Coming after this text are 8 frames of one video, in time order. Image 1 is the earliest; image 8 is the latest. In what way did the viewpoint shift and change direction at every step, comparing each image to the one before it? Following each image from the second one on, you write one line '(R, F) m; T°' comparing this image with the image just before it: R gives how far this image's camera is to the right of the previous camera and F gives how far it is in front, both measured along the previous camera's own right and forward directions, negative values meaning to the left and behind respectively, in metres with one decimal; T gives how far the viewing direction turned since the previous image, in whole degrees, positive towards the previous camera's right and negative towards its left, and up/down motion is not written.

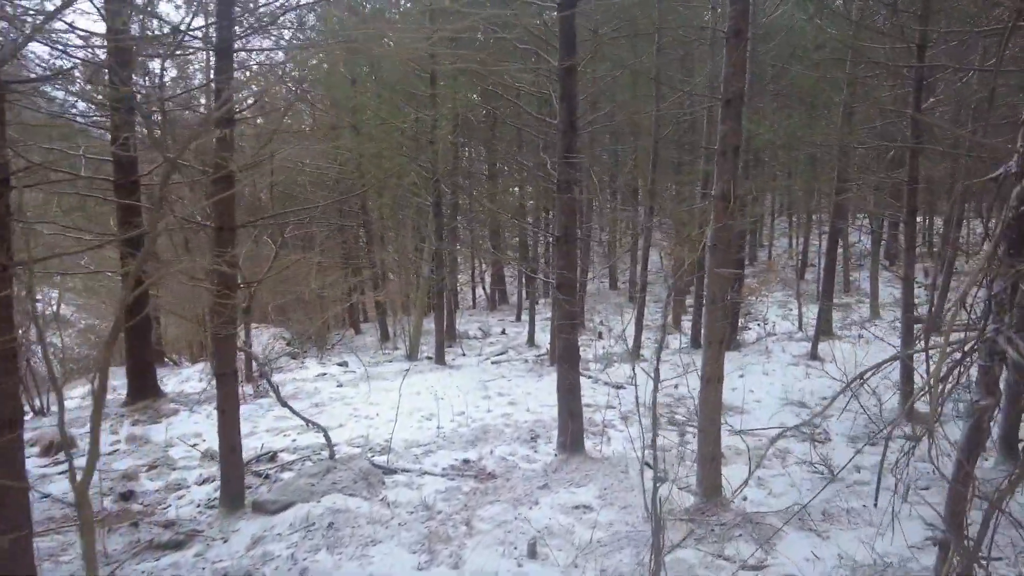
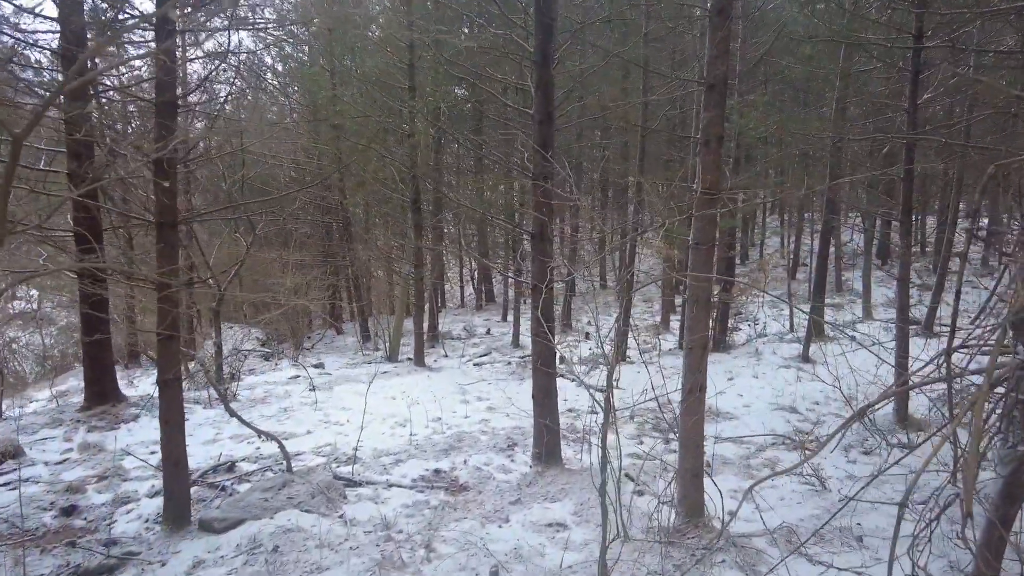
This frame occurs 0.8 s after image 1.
(+0.2, +0.3) m; +1°
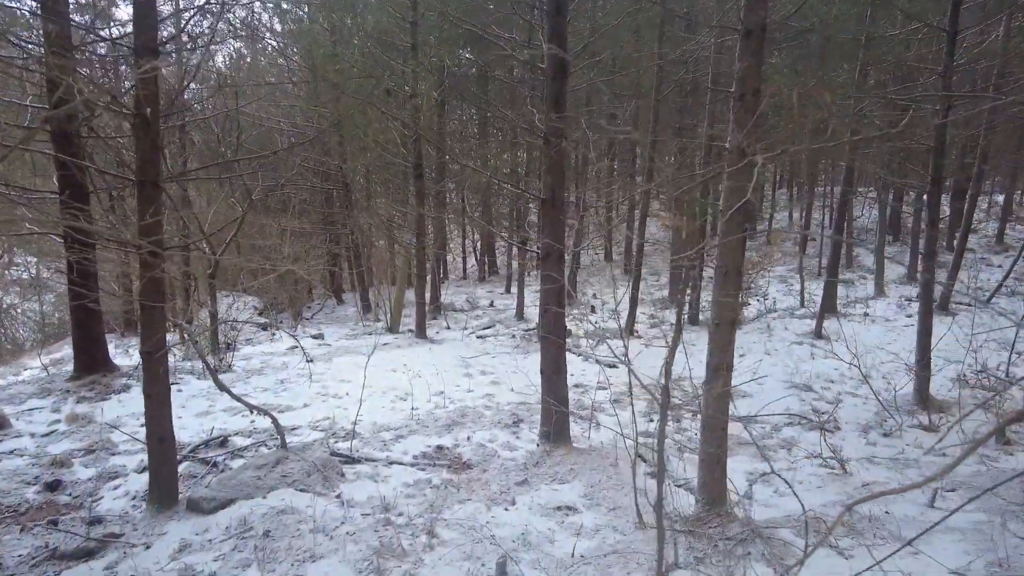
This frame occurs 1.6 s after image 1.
(0.0, +0.3) m; 0°
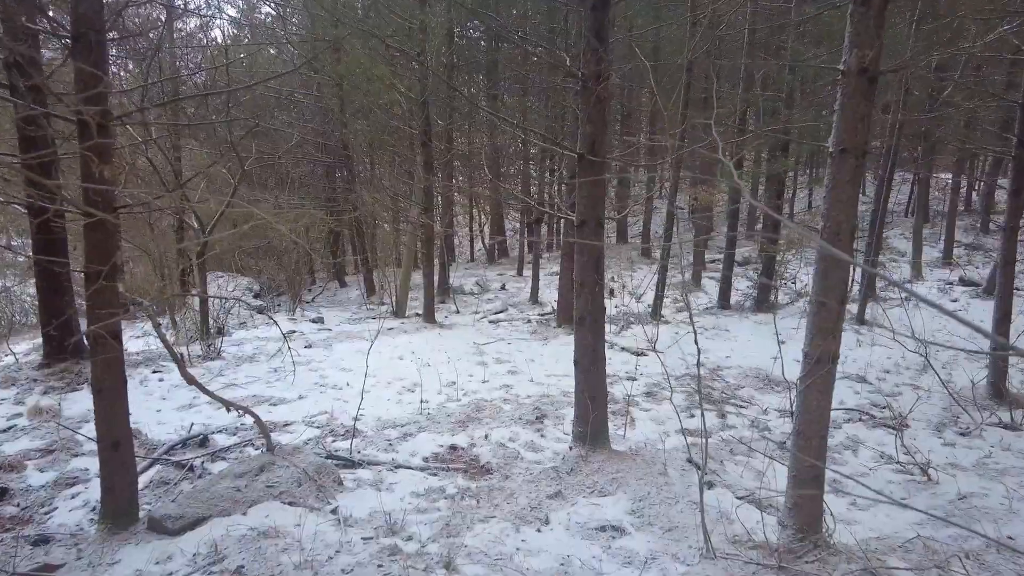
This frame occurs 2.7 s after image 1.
(-0.2, +0.8) m; 0°
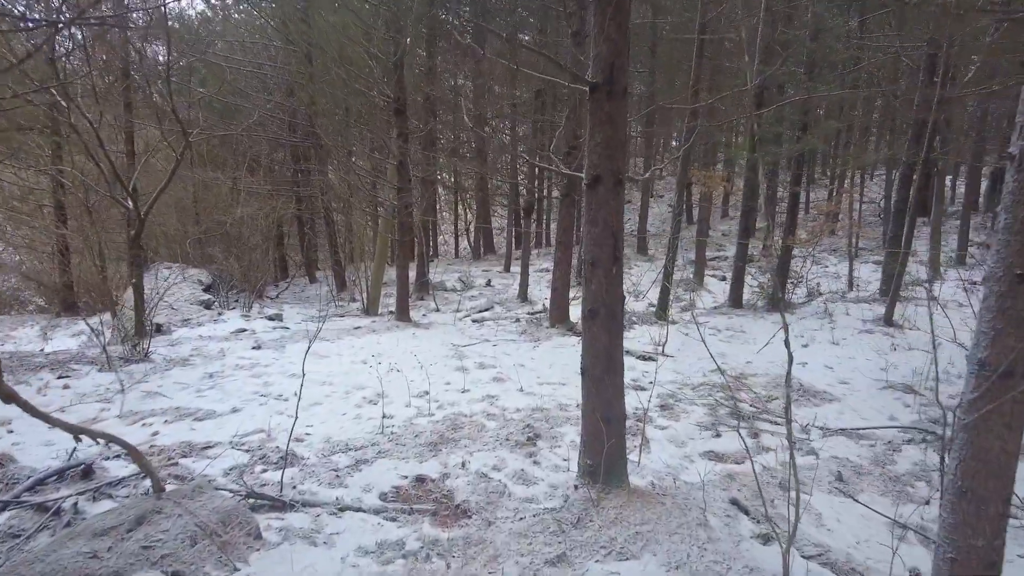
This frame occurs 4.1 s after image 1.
(0.0, +1.1) m; +1°
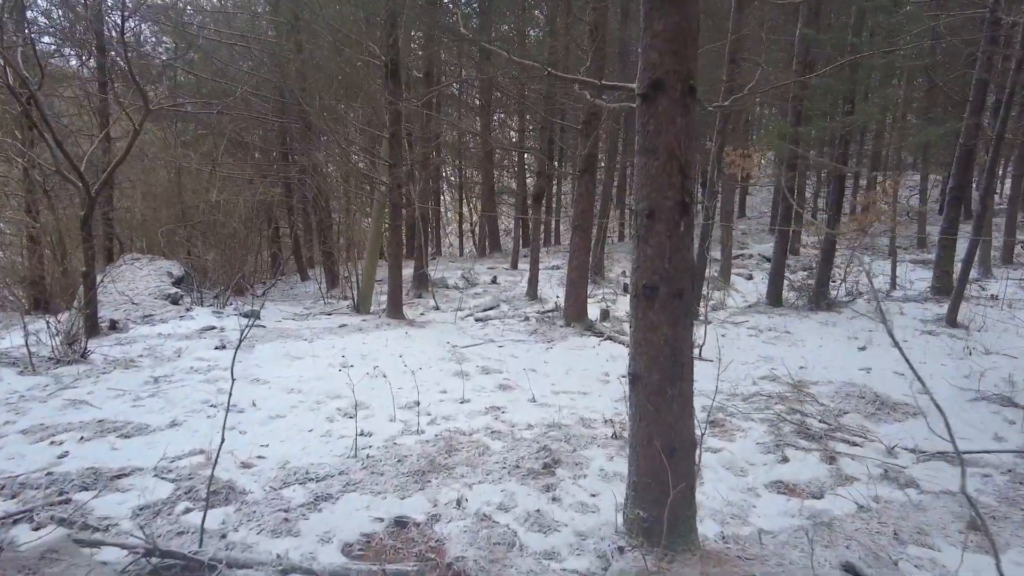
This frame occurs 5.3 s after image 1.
(0.0, +1.0) m; -1°
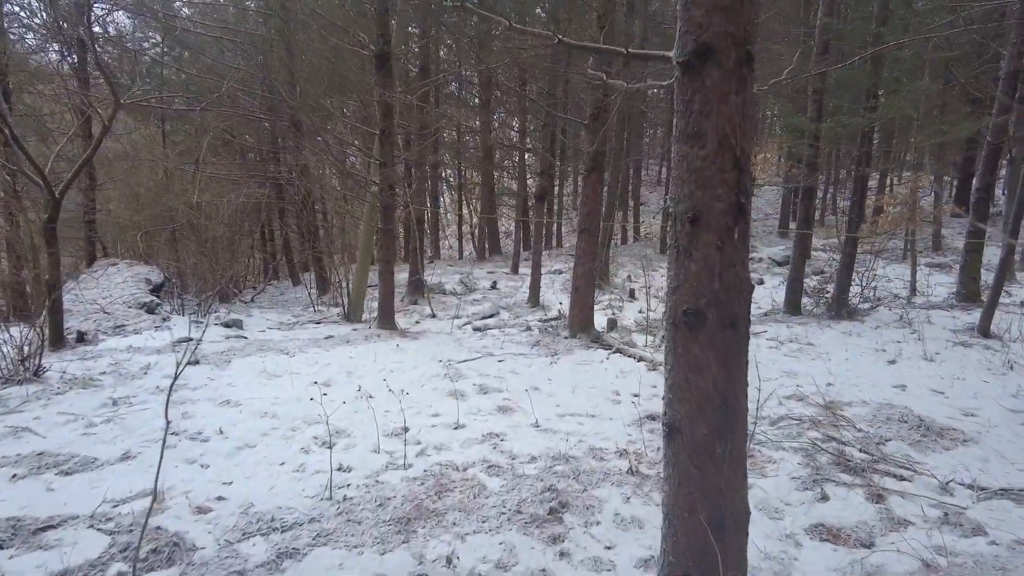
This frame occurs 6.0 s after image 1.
(0.0, +0.5) m; 0°
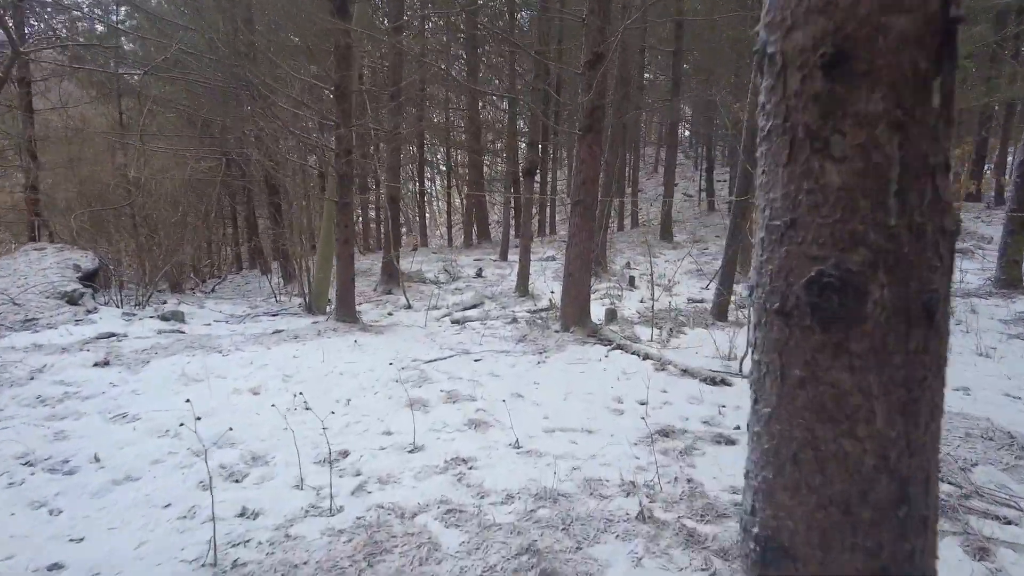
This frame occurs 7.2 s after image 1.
(+0.1, +0.9) m; 0°
